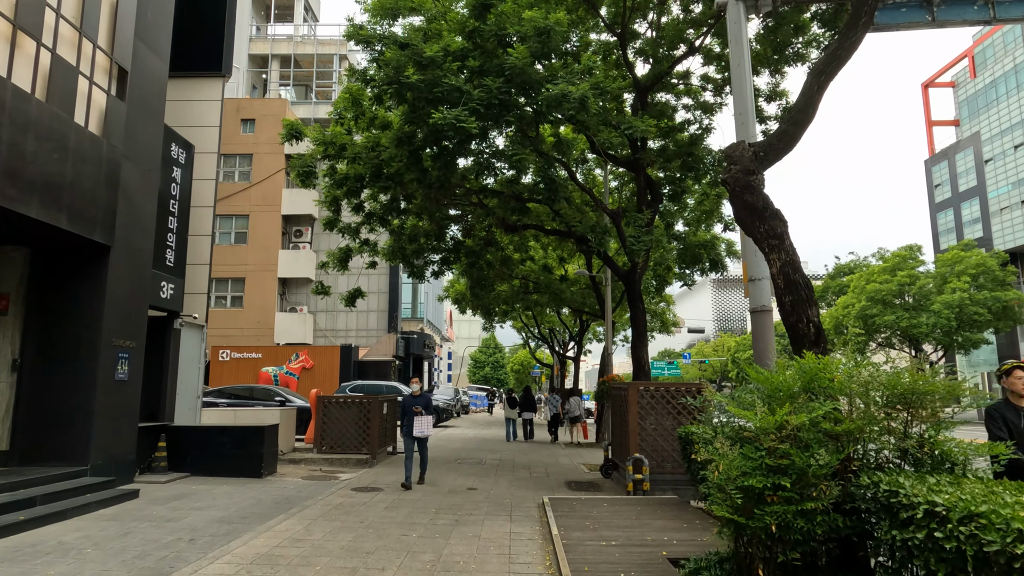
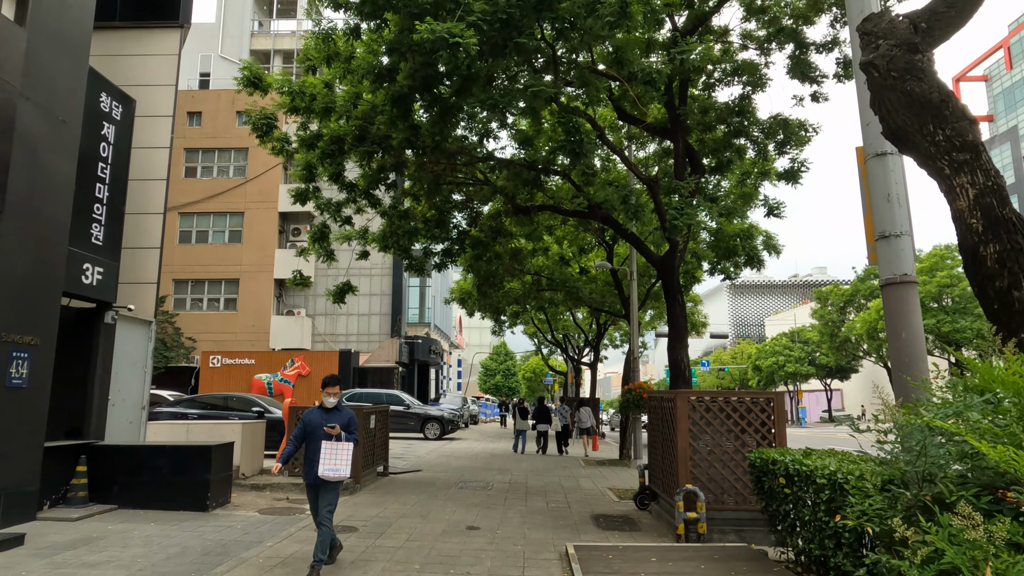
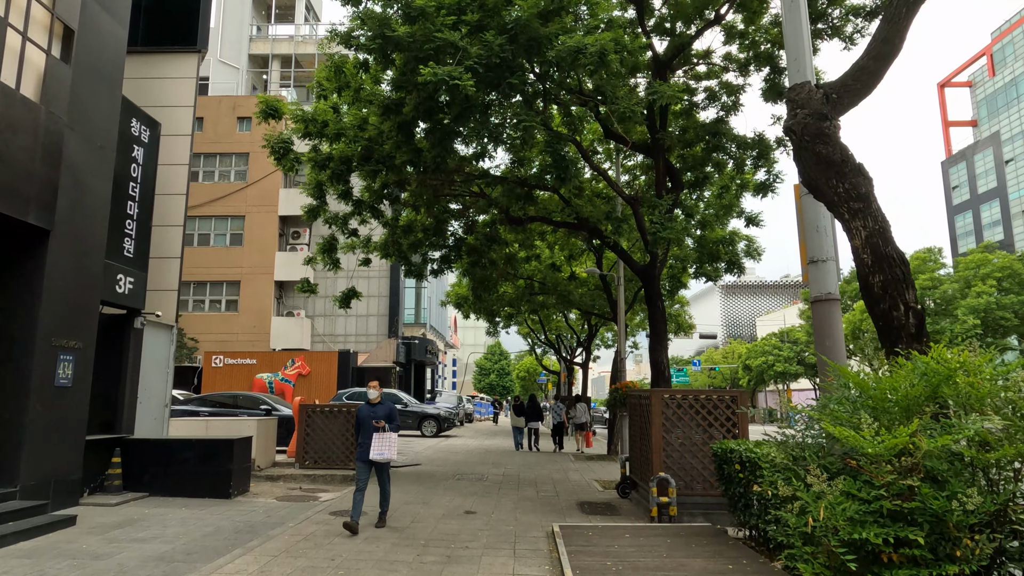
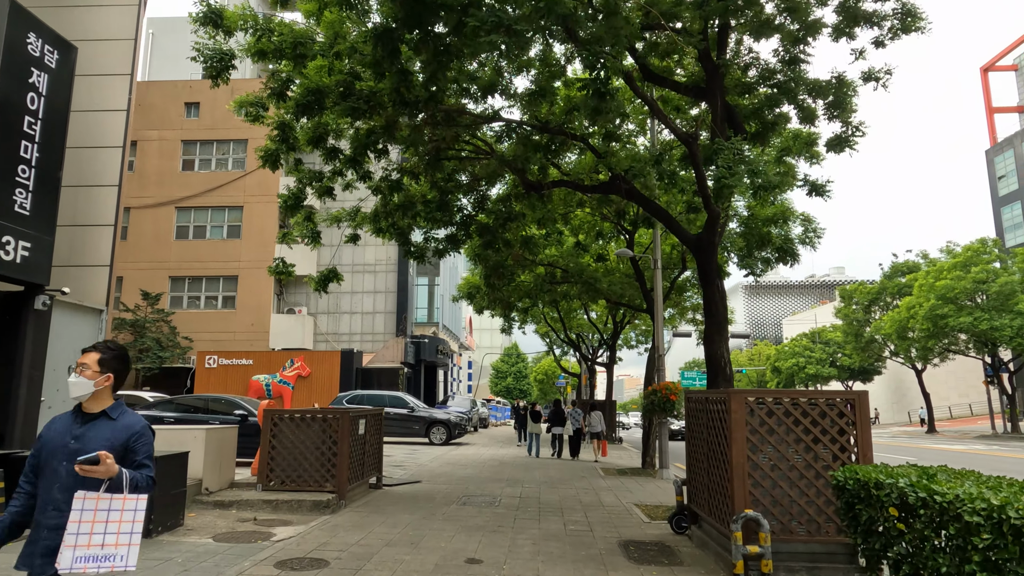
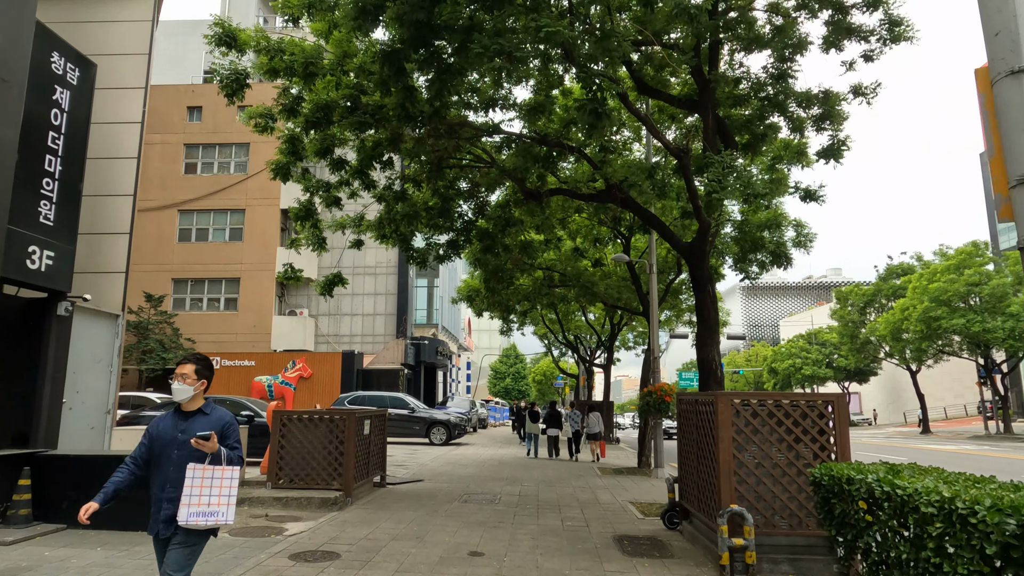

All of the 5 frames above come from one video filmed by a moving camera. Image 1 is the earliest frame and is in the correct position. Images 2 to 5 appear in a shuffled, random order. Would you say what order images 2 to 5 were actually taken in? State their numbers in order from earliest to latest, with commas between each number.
3, 2, 5, 4
